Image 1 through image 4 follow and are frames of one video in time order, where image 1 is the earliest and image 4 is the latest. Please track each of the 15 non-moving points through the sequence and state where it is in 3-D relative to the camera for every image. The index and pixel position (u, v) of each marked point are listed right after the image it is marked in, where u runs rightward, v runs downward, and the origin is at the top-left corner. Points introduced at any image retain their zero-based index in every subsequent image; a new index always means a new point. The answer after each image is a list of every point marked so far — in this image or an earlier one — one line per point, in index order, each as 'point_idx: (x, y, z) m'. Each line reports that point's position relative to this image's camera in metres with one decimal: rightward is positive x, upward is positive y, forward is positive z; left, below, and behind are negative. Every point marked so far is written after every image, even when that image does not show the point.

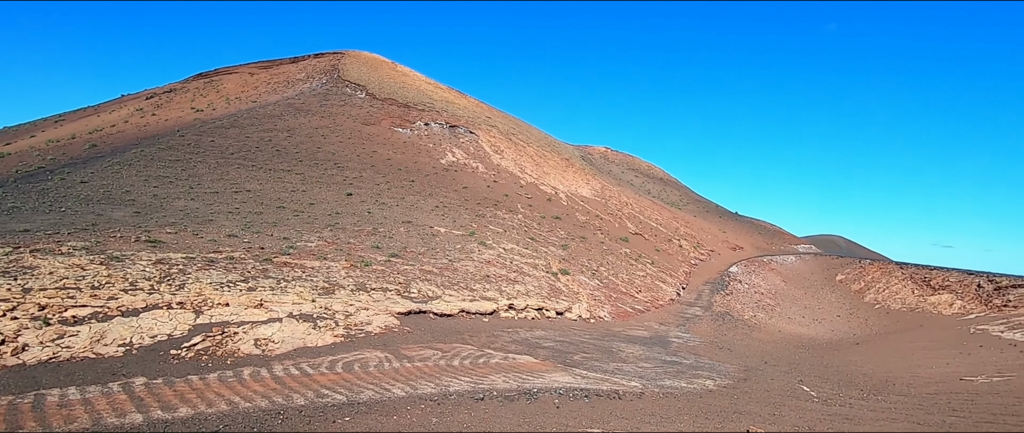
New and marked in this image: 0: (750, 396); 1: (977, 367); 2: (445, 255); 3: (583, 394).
0: (+3.1, -2.3, +7.1) m
1: (+9.2, -3.0, +10.7) m
2: (-2.2, -1.2, +17.4) m
3: (+0.8, -2.1, +6.4) m
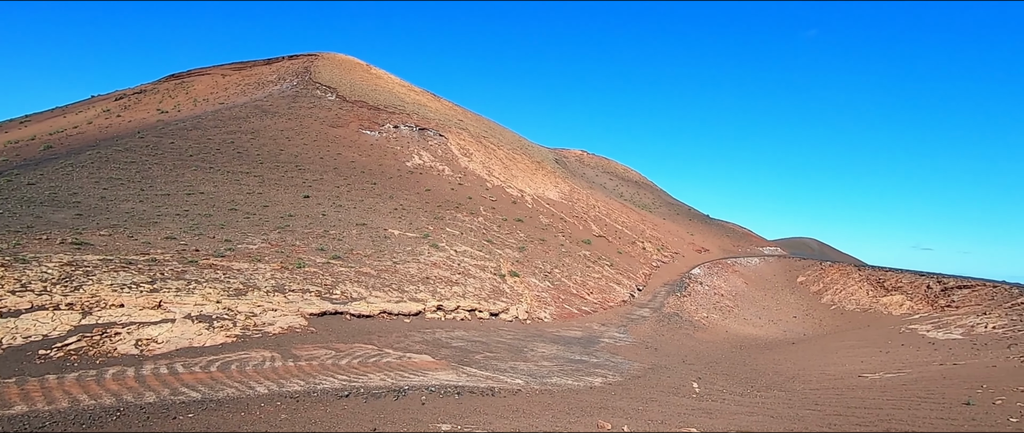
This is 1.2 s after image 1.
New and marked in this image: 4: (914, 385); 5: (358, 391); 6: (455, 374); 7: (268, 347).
0: (+1.6, -2.4, +7.3) m
1: (+7.6, -3.0, +11.1) m
2: (-3.9, -1.3, +17.5) m
3: (-0.7, -2.1, +6.6) m
4: (+5.7, -2.4, +7.8) m
5: (-1.8, -2.0, +6.2) m
6: (-0.8, -2.2, +7.4) m
7: (-3.4, -1.8, +7.5) m
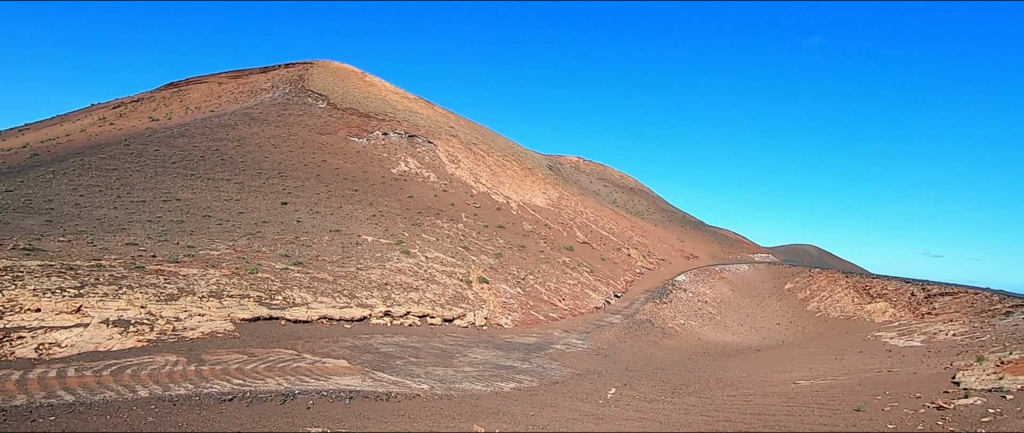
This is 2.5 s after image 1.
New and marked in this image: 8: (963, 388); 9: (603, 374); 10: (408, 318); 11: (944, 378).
0: (+0.3, -2.4, +7.3) m
1: (+6.4, -3.1, +11.0) m
2: (-5.1, -1.5, +17.6) m
3: (-2.0, -2.2, +6.6) m
4: (+4.5, -2.5, +7.7) m
5: (-3.0, -2.0, +6.2) m
6: (-2.1, -2.2, +7.4) m
7: (-4.7, -1.9, +7.6) m
8: (+5.3, -2.0, +6.4) m
9: (+1.7, -2.9, +10.1) m
10: (-2.5, -2.4, +12.8) m
11: (+5.9, -2.2, +7.5) m
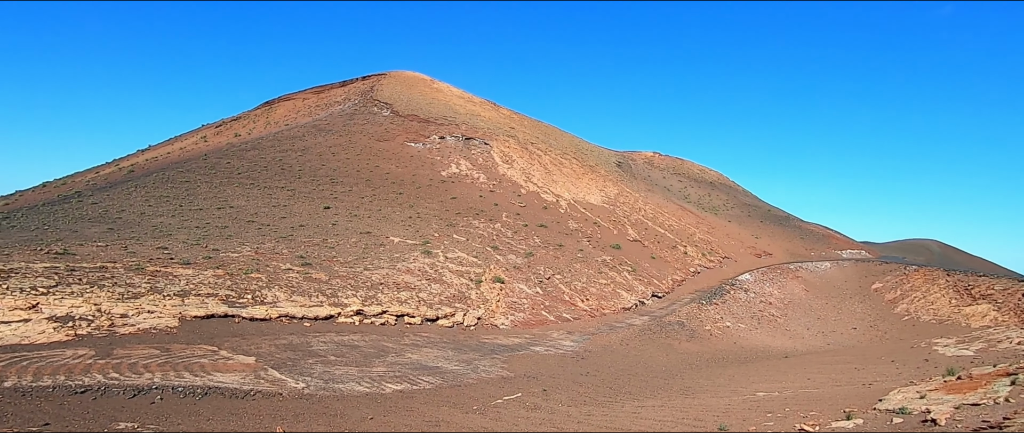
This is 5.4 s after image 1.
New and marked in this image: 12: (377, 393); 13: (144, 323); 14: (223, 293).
0: (-1.4, -2.4, +6.9) m
1: (+5.3, -2.9, +9.5) m
2: (-4.8, -1.6, +18.0) m
3: (-3.7, -2.2, +6.6) m
4: (+2.8, -2.3, +6.6) m
5: (-4.9, -2.0, +6.5) m
6: (-3.7, -2.2, +7.5) m
7: (-6.2, -1.9, +8.1) m
8: (+3.4, -1.8, +5.2) m
9: (+0.5, -2.8, +9.4) m
10: (-3.1, -2.4, +12.9) m
11: (+4.1, -2.0, +6.2) m
12: (-1.8, -2.4, +7.2) m
13: (-6.3, -1.8, +9.3) m
14: (-6.2, -1.7, +11.7) m
